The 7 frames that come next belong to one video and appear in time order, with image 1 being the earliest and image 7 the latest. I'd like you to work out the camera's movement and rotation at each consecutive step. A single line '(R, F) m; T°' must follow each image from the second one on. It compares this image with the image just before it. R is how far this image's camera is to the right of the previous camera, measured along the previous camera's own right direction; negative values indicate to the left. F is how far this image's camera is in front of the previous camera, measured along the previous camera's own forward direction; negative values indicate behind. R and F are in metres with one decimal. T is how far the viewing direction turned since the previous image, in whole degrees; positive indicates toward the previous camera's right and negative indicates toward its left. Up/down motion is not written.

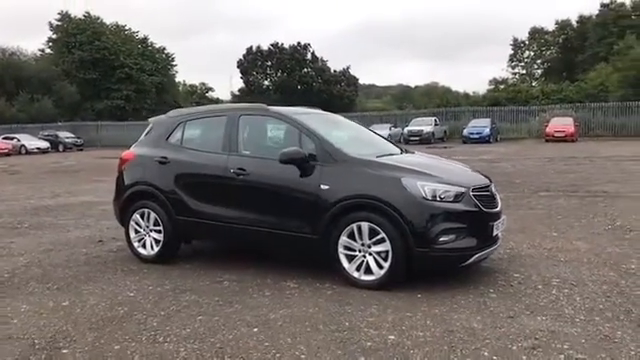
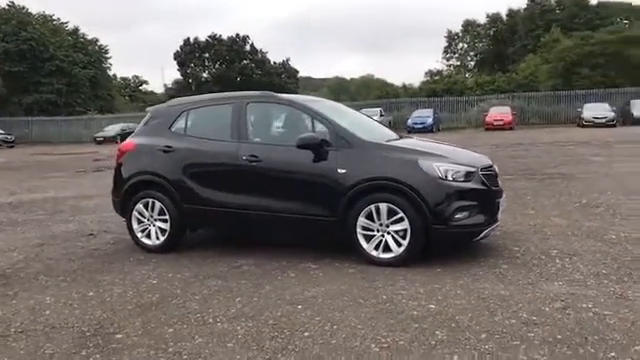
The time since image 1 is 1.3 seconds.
(-0.9, -0.2) m; +6°
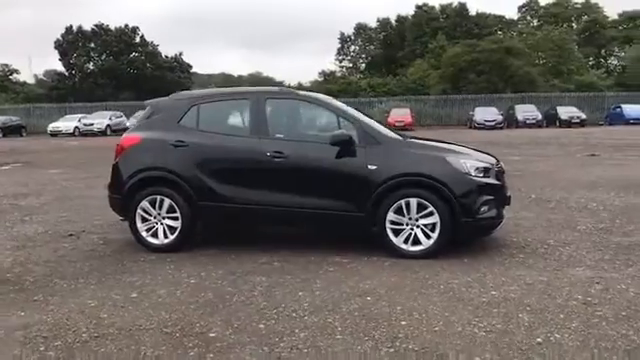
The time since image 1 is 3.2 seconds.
(-1.7, 0.0) m; +12°
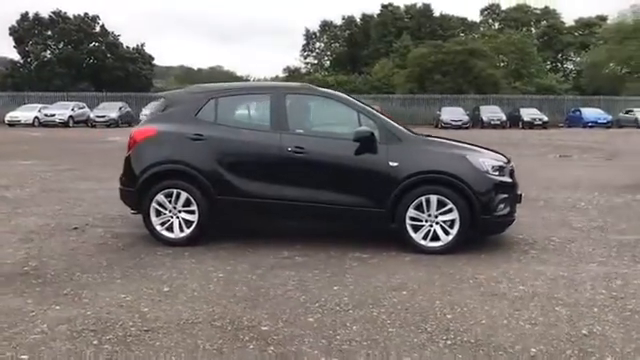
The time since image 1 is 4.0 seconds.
(-0.8, 0.0) m; +4°
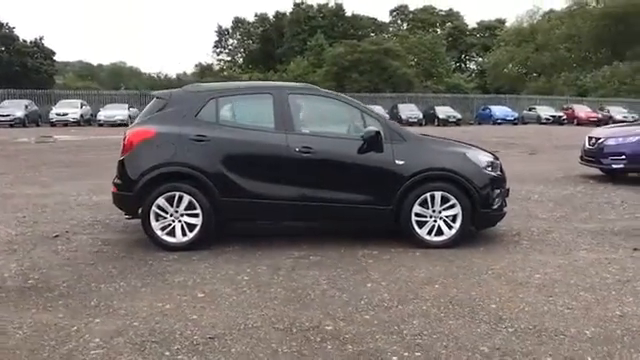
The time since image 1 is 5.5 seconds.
(-1.2, 0.0) m; +9°
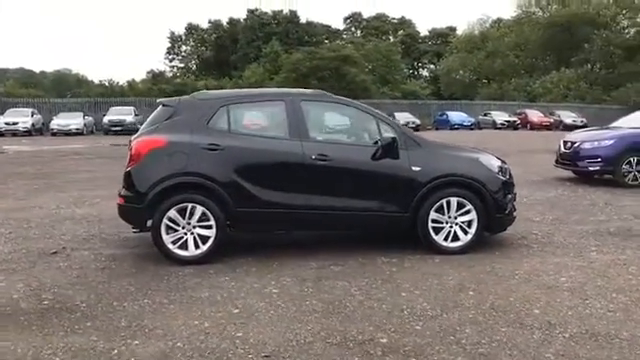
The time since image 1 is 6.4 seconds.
(-0.8, +0.2) m; +5°
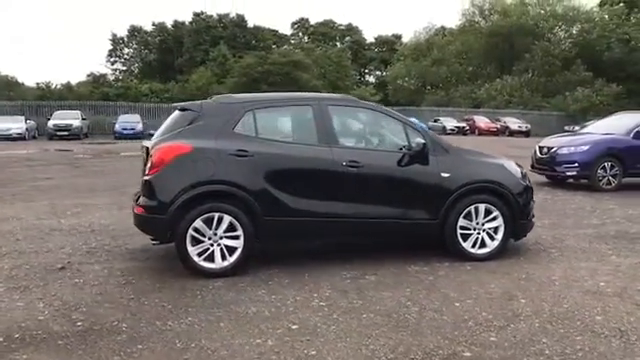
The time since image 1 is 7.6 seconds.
(-1.0, +0.3) m; +6°
